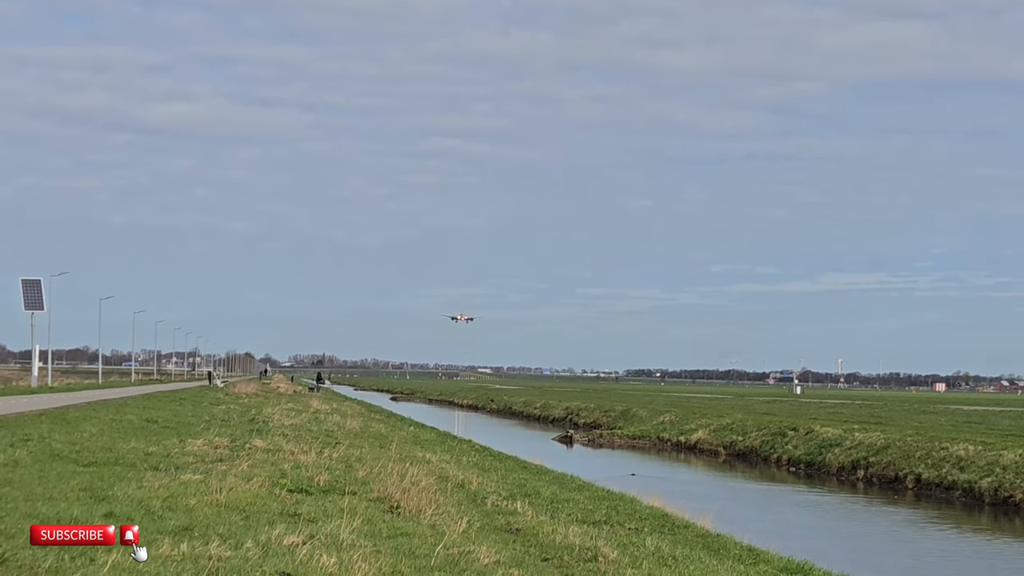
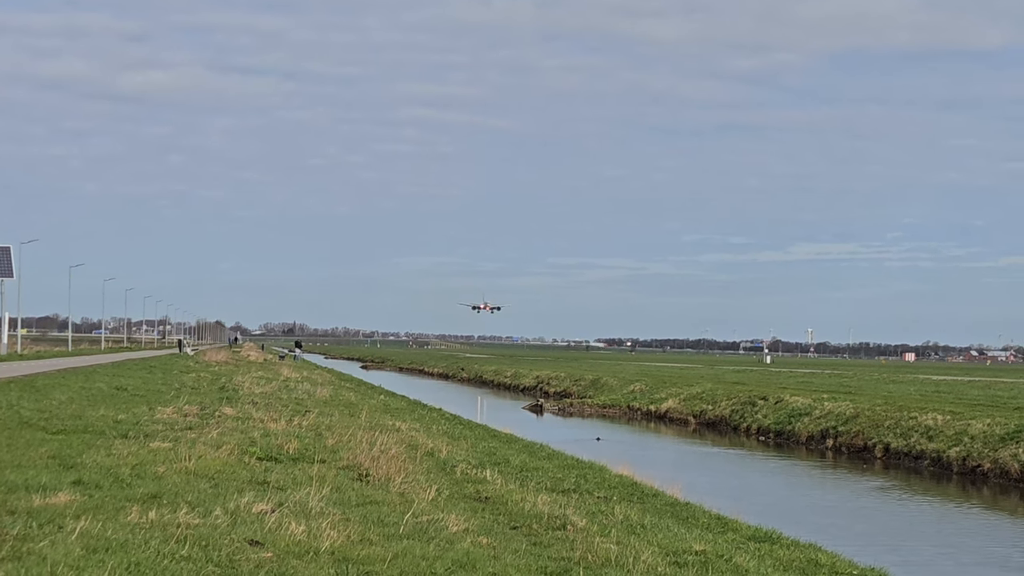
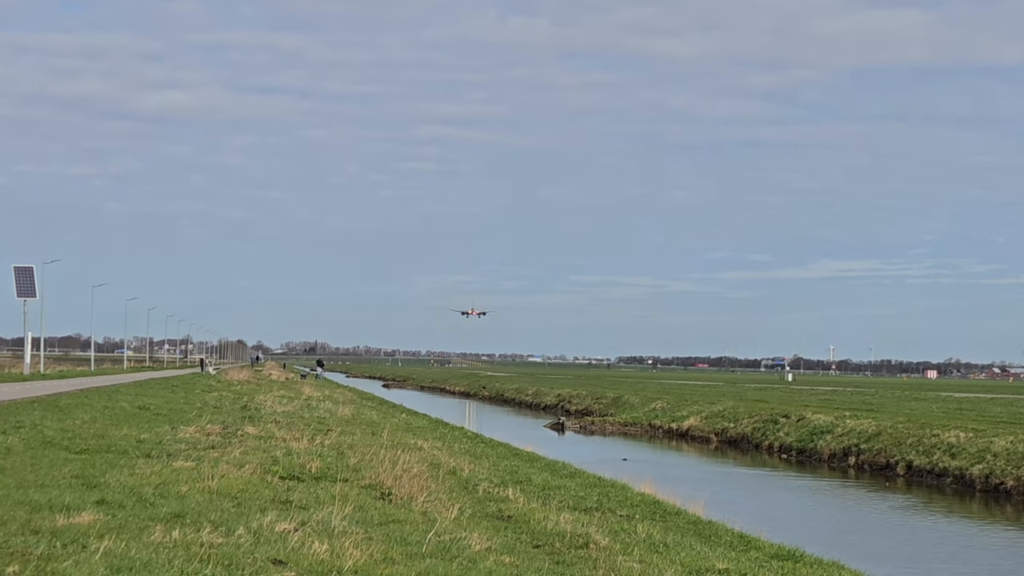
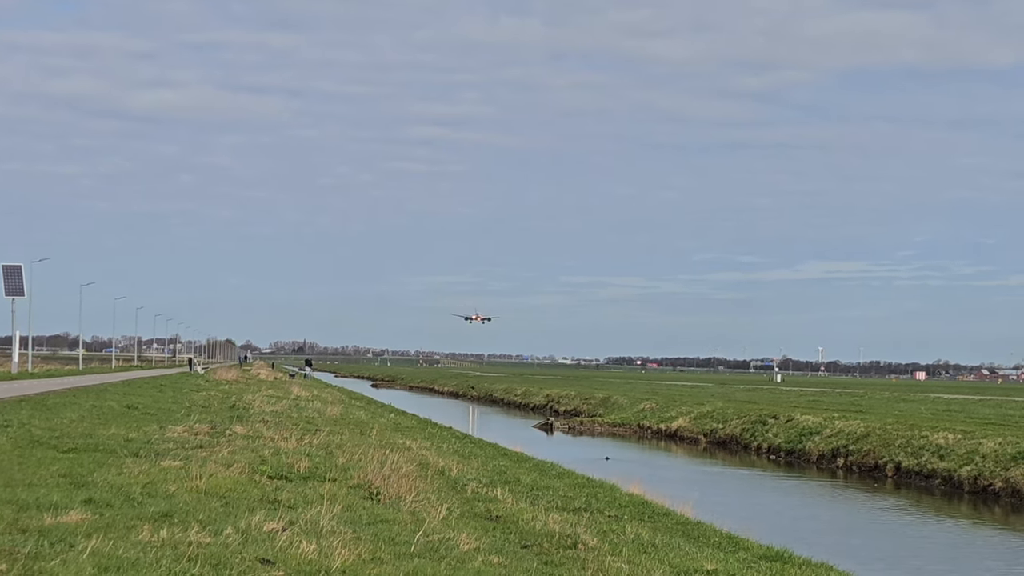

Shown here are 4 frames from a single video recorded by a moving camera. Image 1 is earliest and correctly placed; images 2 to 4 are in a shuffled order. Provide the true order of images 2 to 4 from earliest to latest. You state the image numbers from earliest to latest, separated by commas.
3, 4, 2
